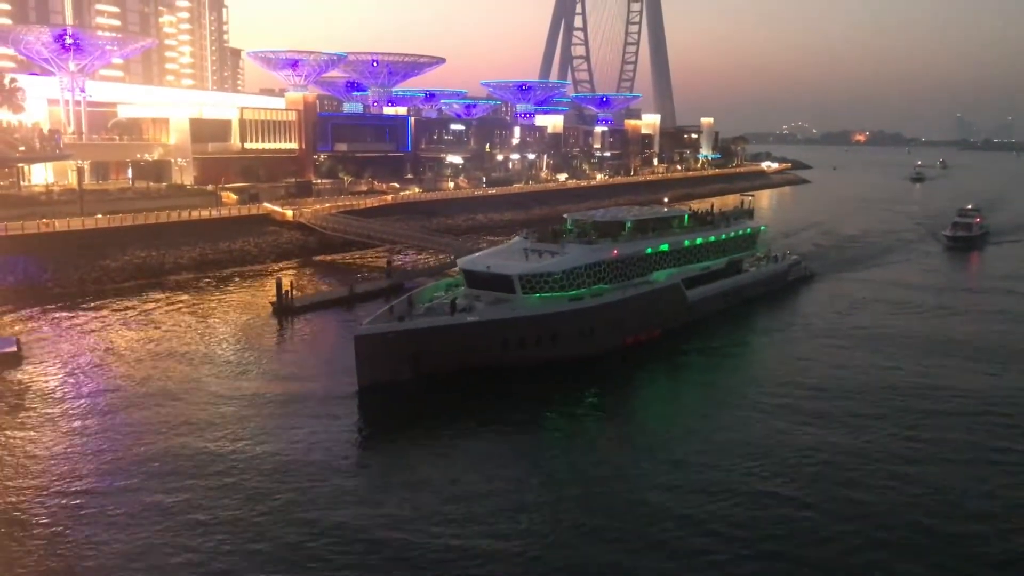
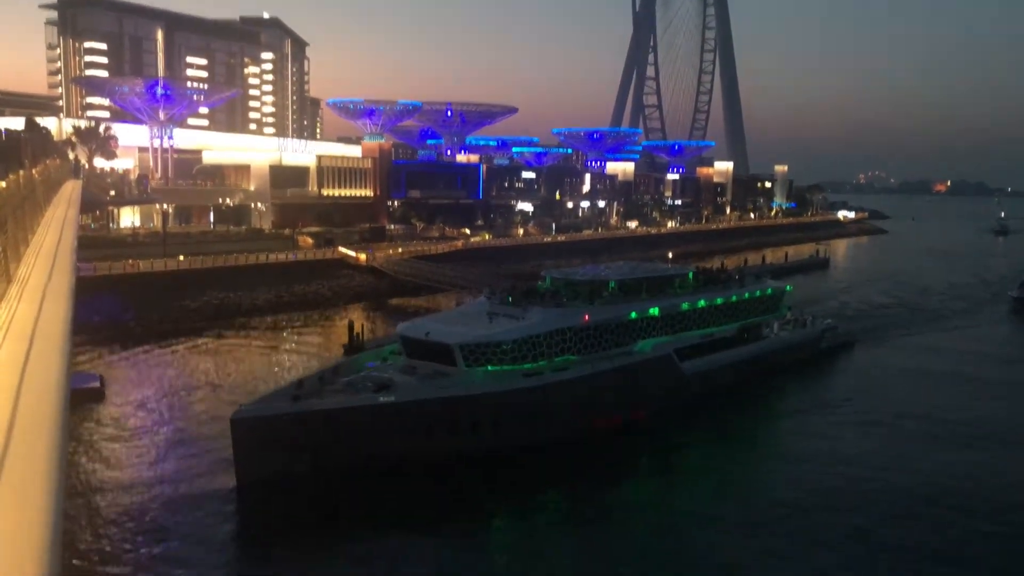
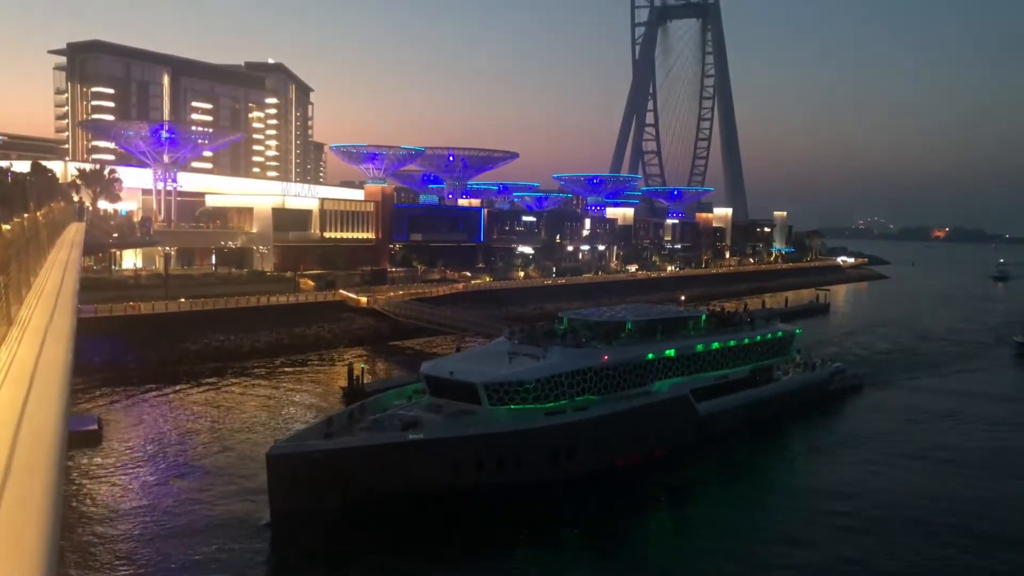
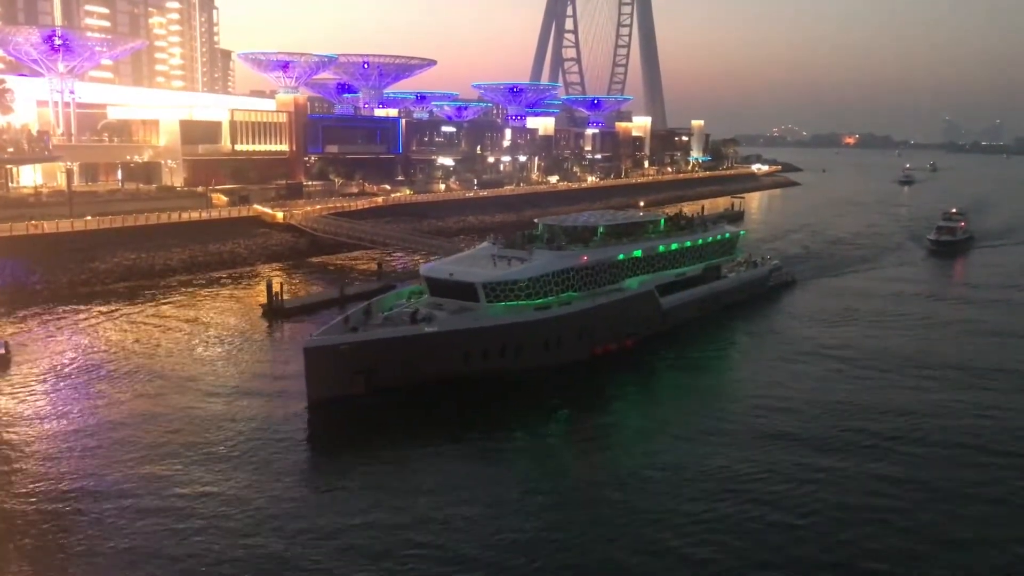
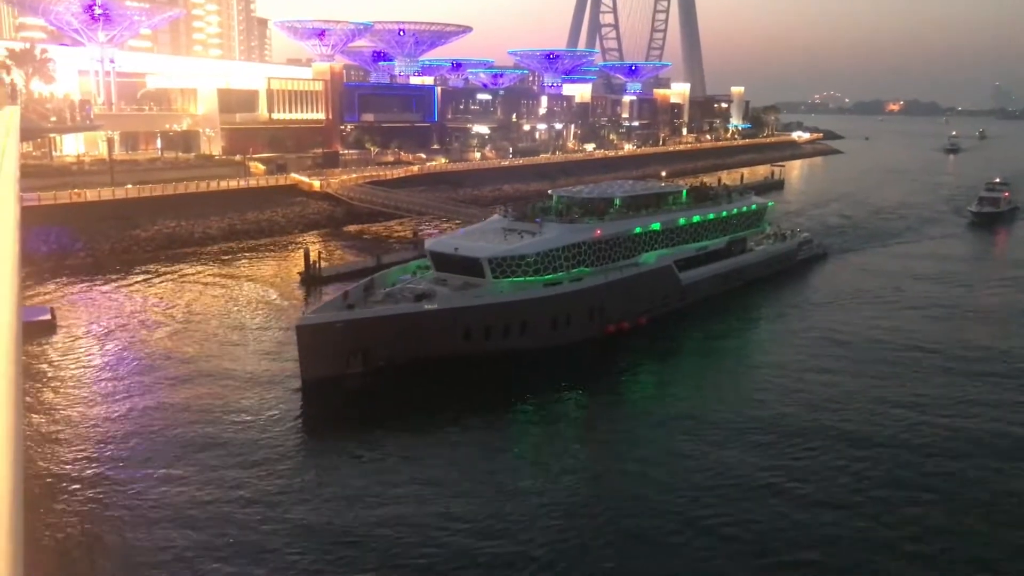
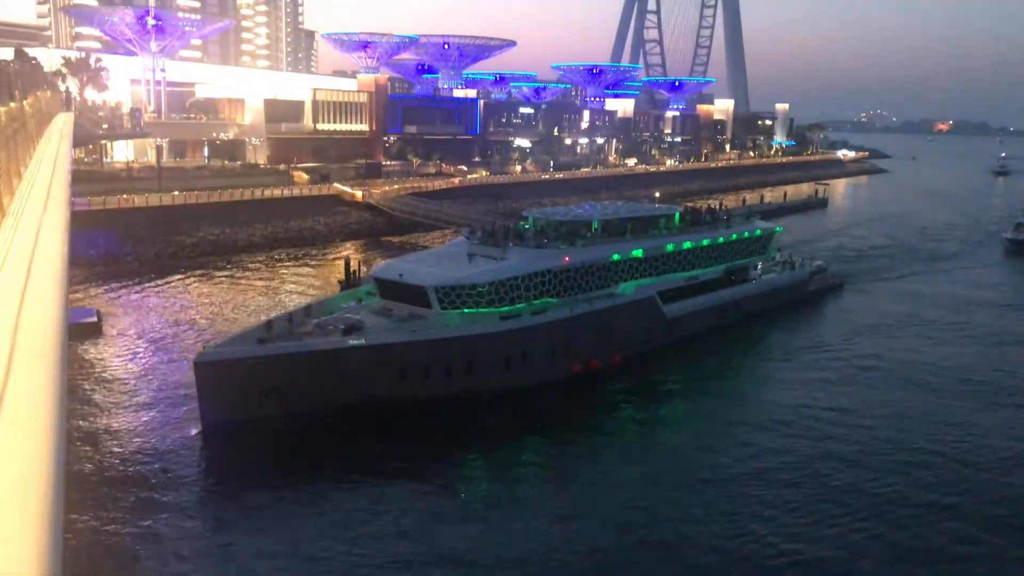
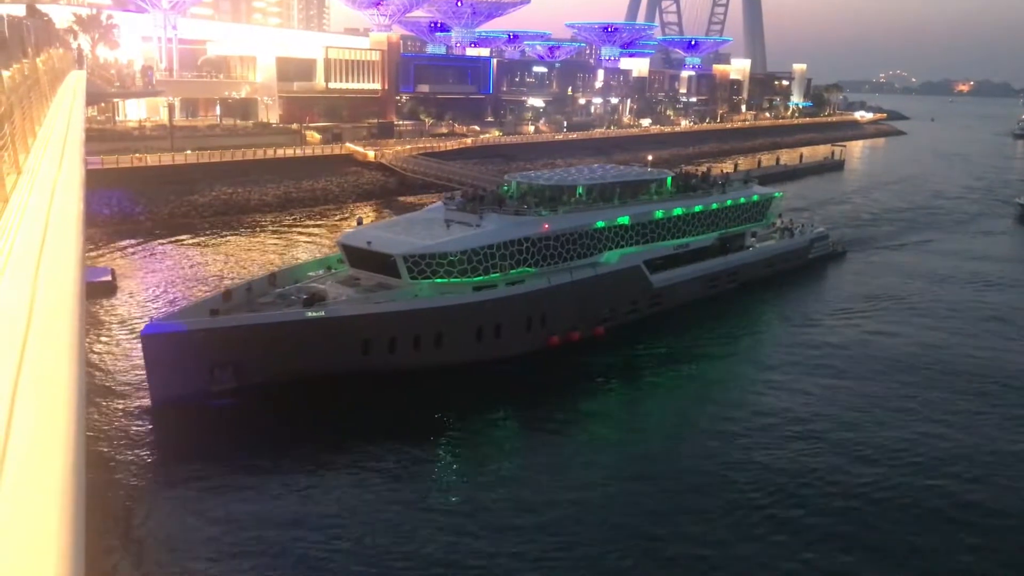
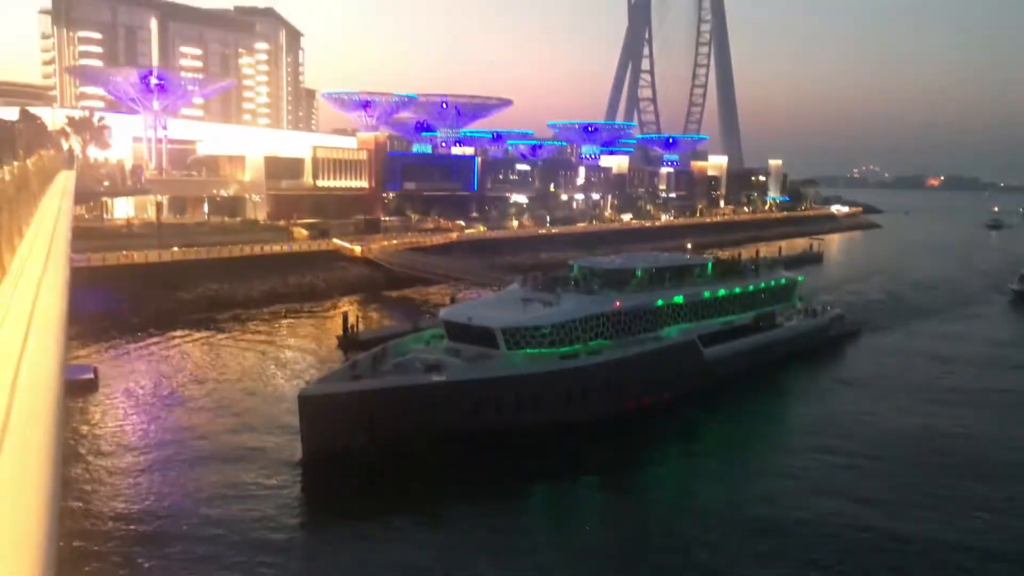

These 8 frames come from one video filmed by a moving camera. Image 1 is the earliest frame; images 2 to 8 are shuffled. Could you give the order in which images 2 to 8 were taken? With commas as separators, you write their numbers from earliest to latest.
4, 5, 8, 3, 2, 6, 7
